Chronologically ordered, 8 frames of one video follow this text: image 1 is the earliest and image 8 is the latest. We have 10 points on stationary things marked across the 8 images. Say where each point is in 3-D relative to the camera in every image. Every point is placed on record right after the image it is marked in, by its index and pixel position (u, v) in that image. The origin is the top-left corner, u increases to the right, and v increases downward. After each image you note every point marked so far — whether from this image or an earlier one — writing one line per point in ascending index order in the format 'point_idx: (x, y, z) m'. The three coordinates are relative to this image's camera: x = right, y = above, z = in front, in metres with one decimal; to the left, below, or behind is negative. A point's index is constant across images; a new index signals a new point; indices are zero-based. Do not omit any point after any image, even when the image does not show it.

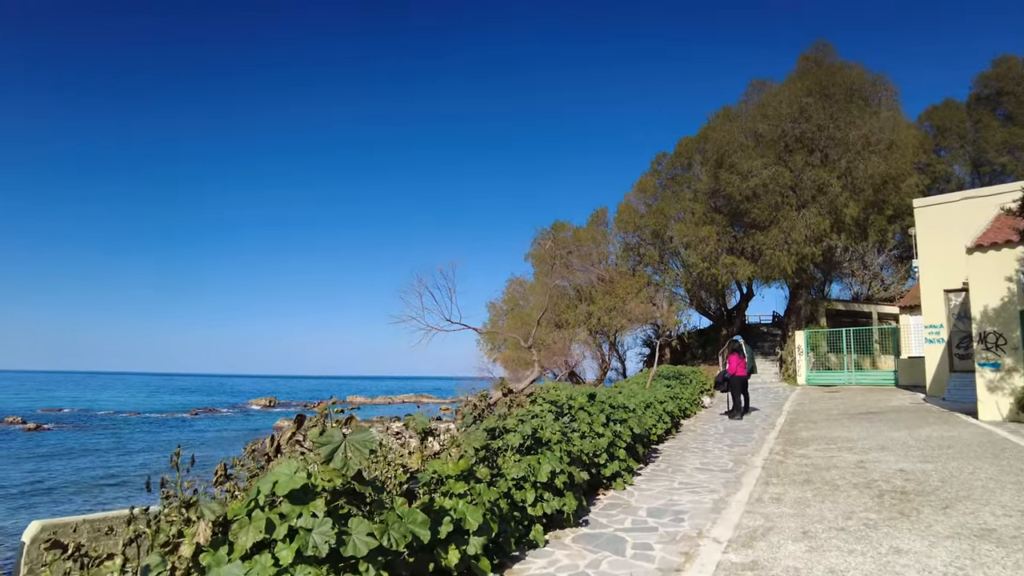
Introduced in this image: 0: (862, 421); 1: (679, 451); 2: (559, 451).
0: (+6.8, -2.6, +11.9) m
1: (+2.4, -2.4, +9.0) m
2: (+0.4, -1.4, +5.2) m
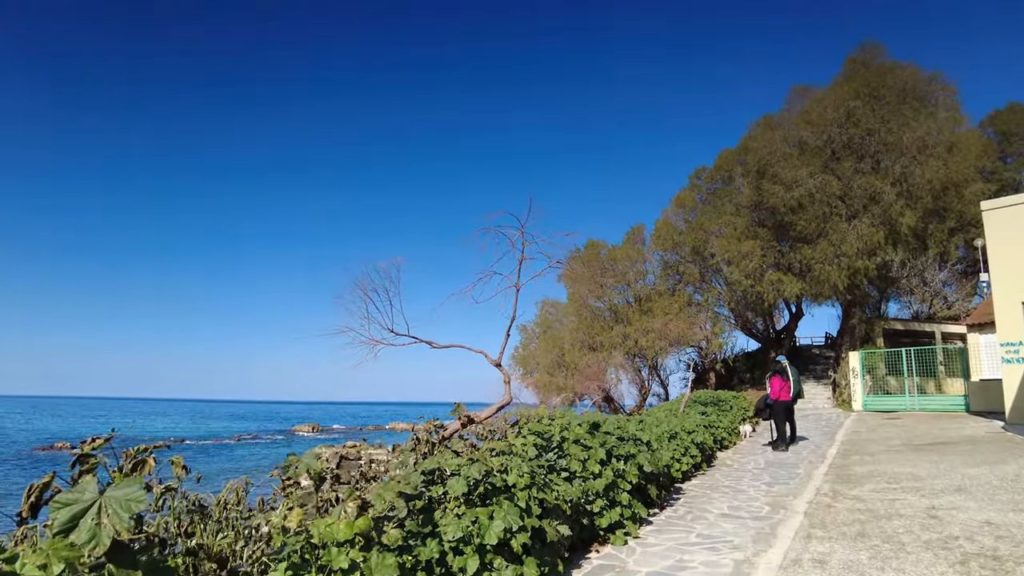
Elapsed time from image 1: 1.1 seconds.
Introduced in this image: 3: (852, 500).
0: (+7.0, -2.8, +10.2) m
1: (+2.4, -2.5, +7.6) m
2: (+0.1, -1.4, +4.0) m
3: (+3.8, -2.4, +6.9) m
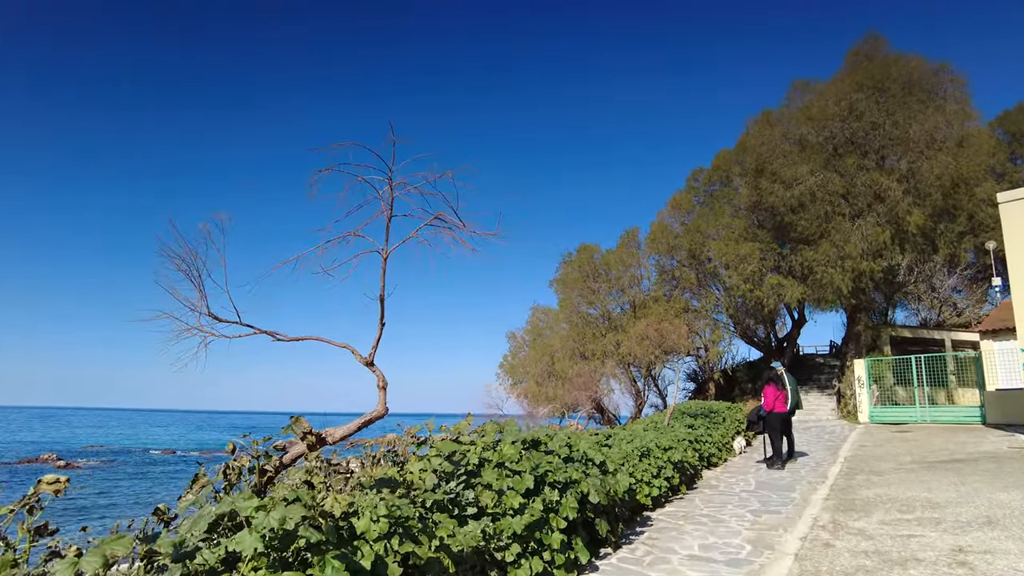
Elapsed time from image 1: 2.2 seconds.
0: (+6.3, -2.7, +8.9) m
1: (+1.7, -2.4, +6.3) m
2: (-0.6, -1.2, +2.8) m
3: (+3.1, -2.2, +5.5) m
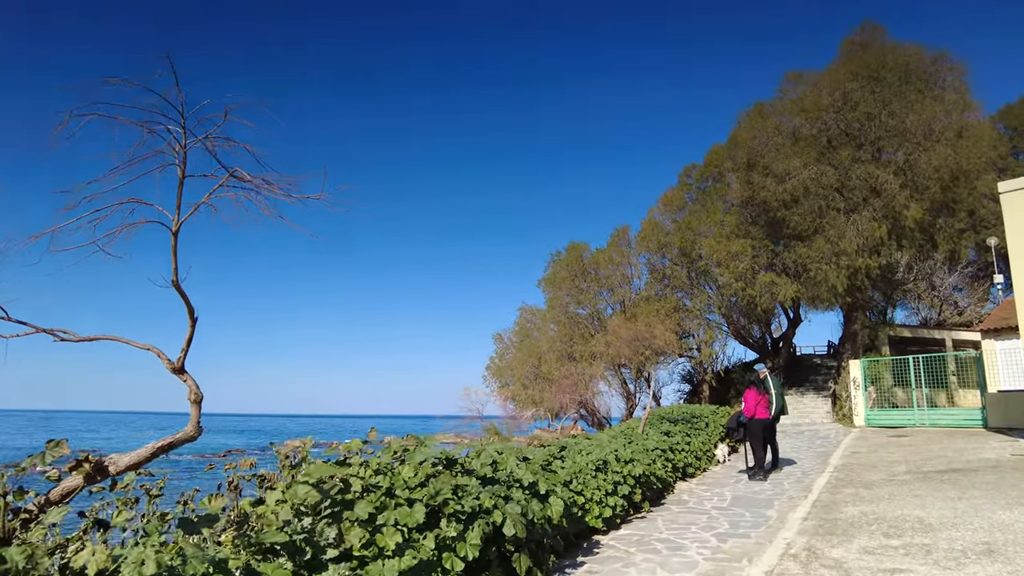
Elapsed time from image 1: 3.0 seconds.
0: (+5.6, -2.6, +8.0) m
1: (+1.0, -2.3, +5.4) m
2: (-1.3, -1.1, +1.9) m
3: (+2.4, -2.2, +4.7) m
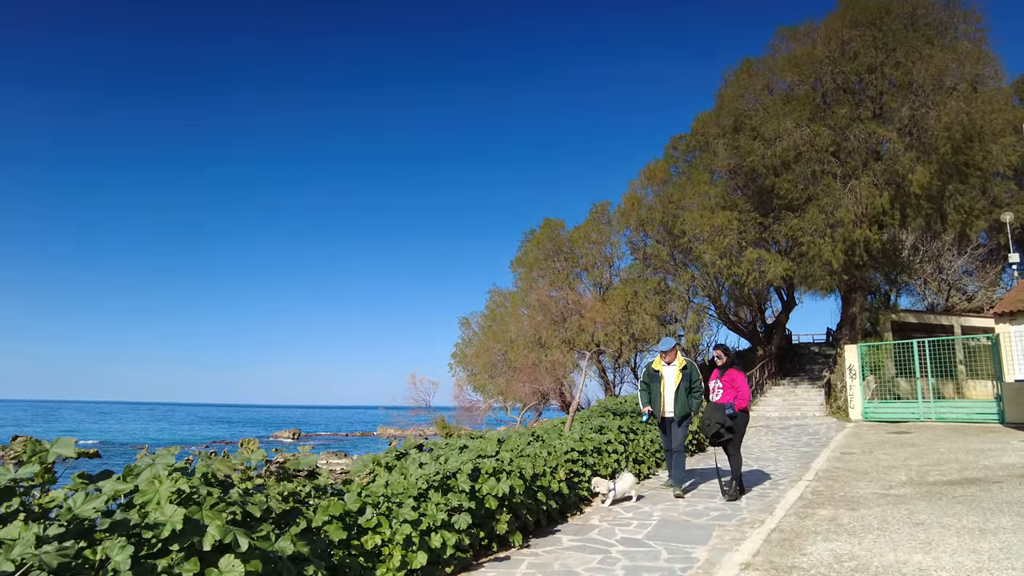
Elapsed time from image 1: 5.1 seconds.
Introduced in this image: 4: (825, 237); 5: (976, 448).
0: (+4.1, -2.1, +5.7) m
1: (-0.5, -1.8, +3.1) m
2: (-2.9, -0.7, -0.4) m
3: (+0.9, -1.6, +2.4) m
4: (+9.3, +1.5, +18.3) m
5: (+7.5, -2.6, +9.8) m
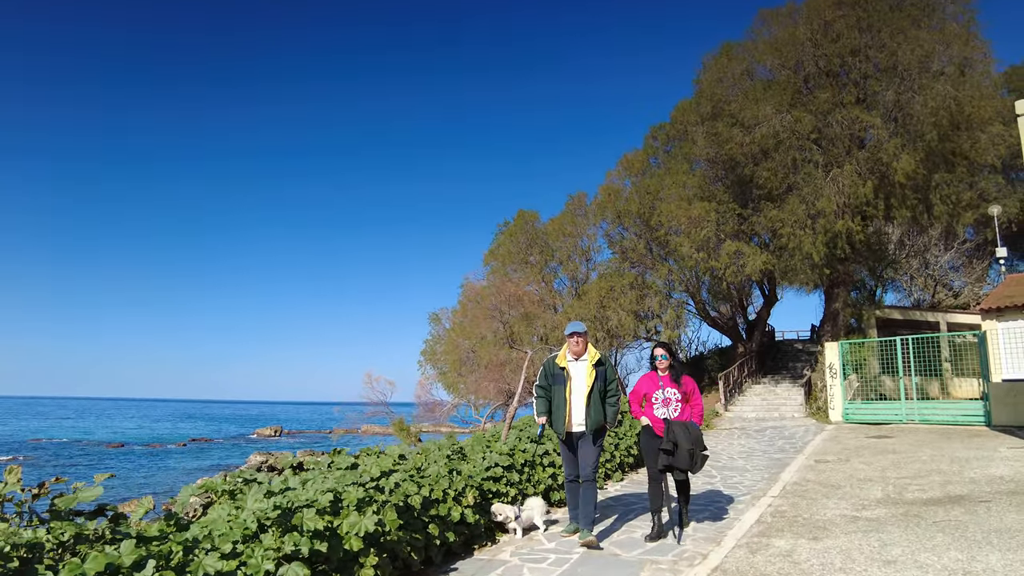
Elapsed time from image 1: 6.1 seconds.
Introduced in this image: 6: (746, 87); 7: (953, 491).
0: (+3.3, -2.0, +4.7) m
1: (-1.3, -1.7, +2.1) m
2: (-3.6, -0.6, -1.4) m
3: (+0.1, -1.6, +1.4) m
4: (+8.3, +1.7, +17.3) m
5: (+6.5, -2.4, +8.9) m
6: (+7.4, +6.3, +19.3) m
7: (+4.9, -2.2, +6.8) m
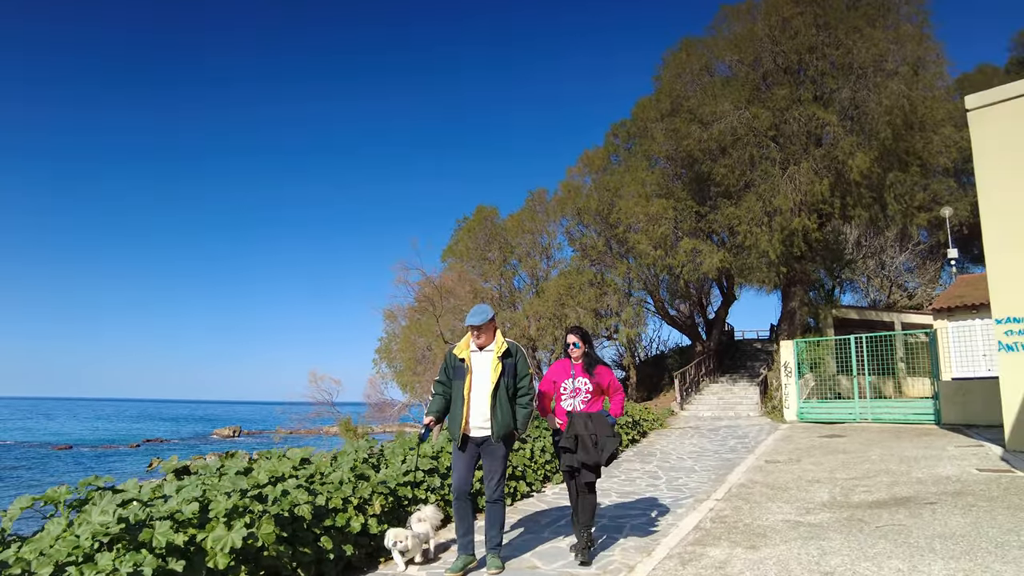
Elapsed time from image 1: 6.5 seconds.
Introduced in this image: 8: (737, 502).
0: (+2.6, -1.9, +4.4) m
1: (-1.8, -1.6, +1.5) m
2: (-4.0, -0.4, -2.1) m
3: (-0.4, -1.5, +0.9) m
4: (+7.0, +1.8, +17.2) m
5: (+5.7, -2.4, +8.7) m
6: (+6.0, +6.4, +19.1) m
7: (+4.1, -2.2, +6.5) m
8: (+2.4, -2.3, +6.7) m
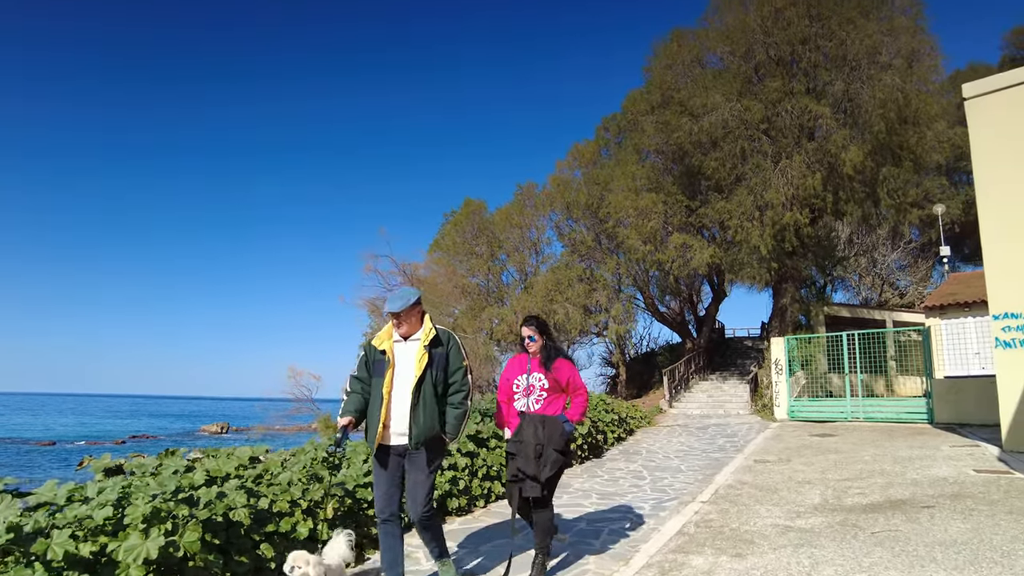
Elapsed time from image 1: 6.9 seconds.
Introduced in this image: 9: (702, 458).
0: (+2.4, -1.8, +4.0) m
1: (-2.0, -1.5, +1.1) m
2: (-4.1, -0.3, -2.6) m
3: (-0.6, -1.4, +0.5) m
4: (+6.7, +1.9, +16.9) m
5: (+5.4, -2.3, +8.4) m
6: (+5.7, +6.5, +18.8) m
7: (+3.8, -2.1, +6.2) m
8: (+2.2, -2.2, +6.3) m
9: (+3.1, -2.7, +9.8) m
